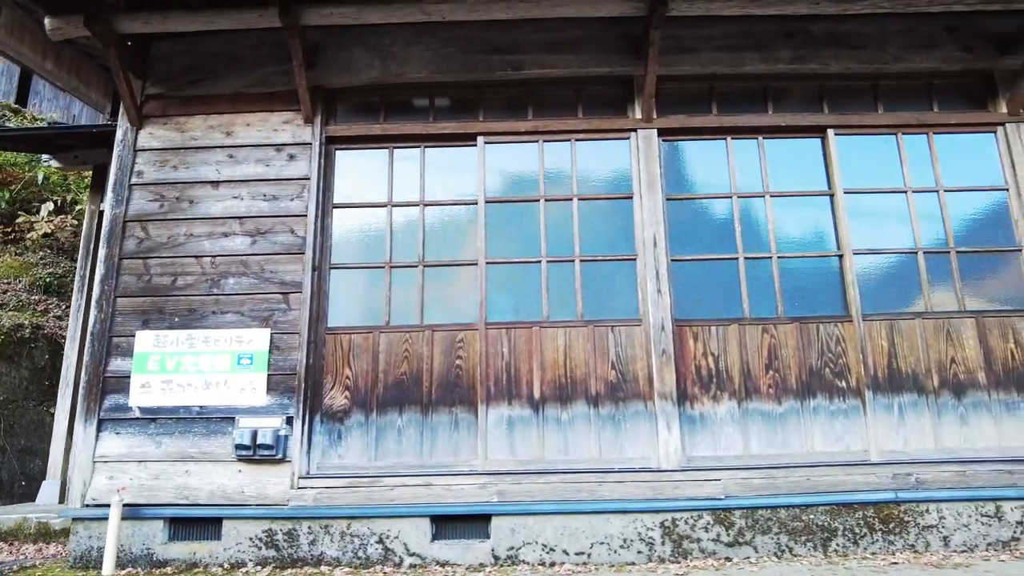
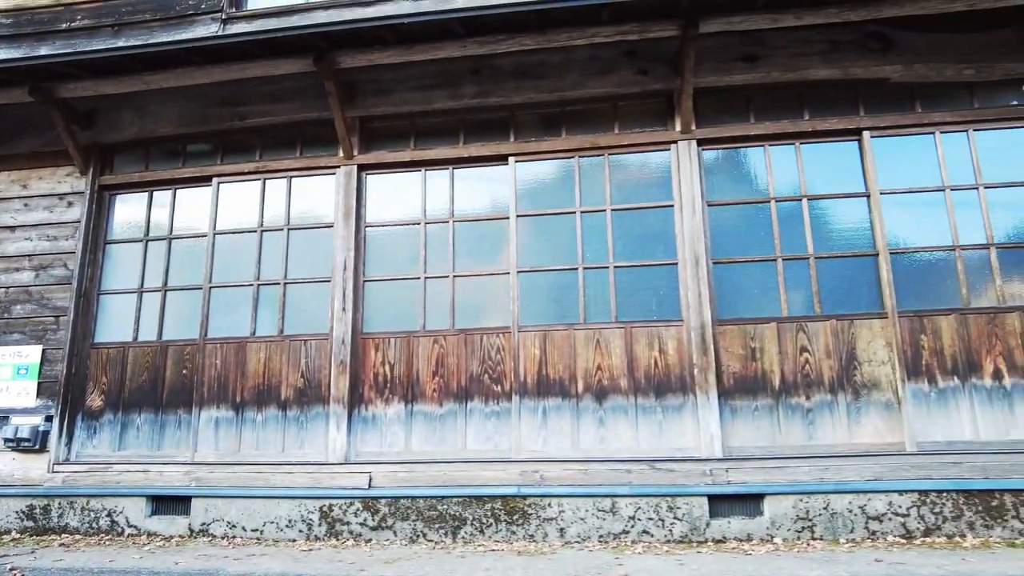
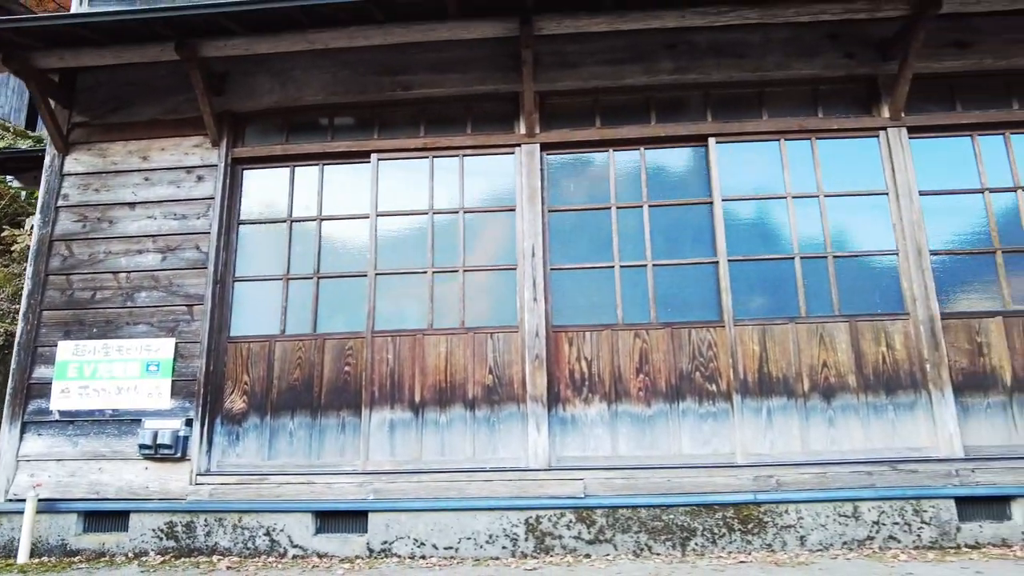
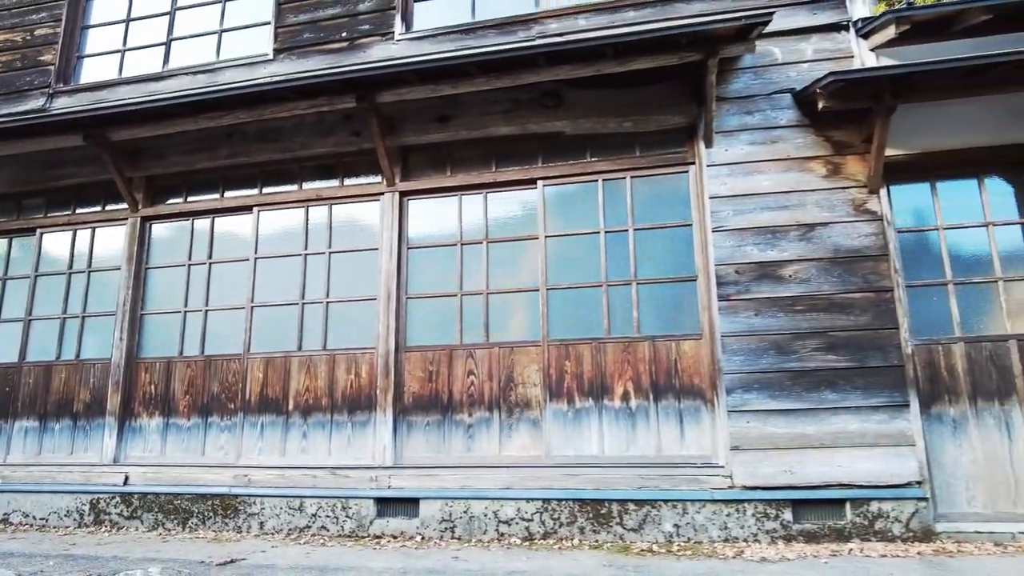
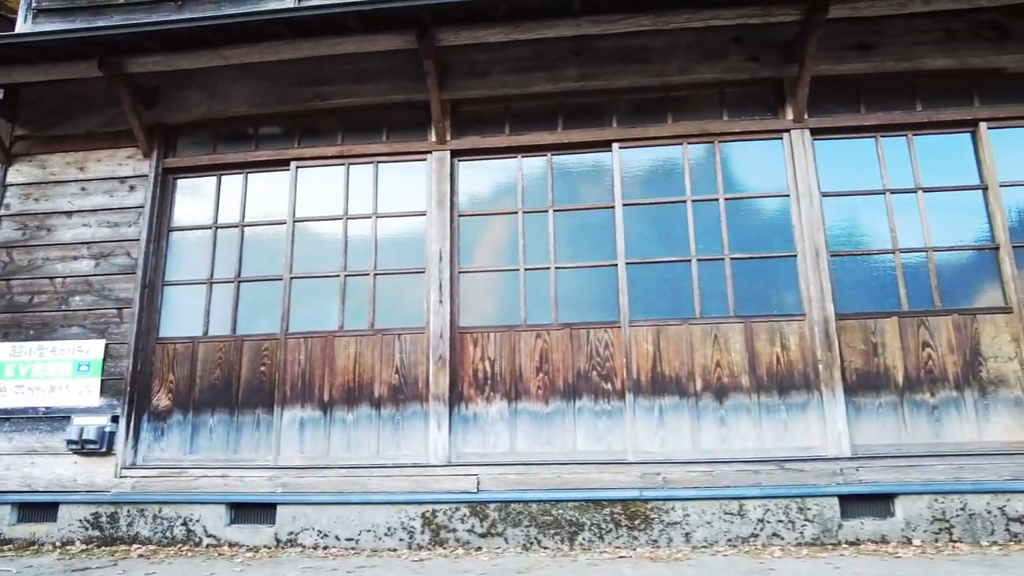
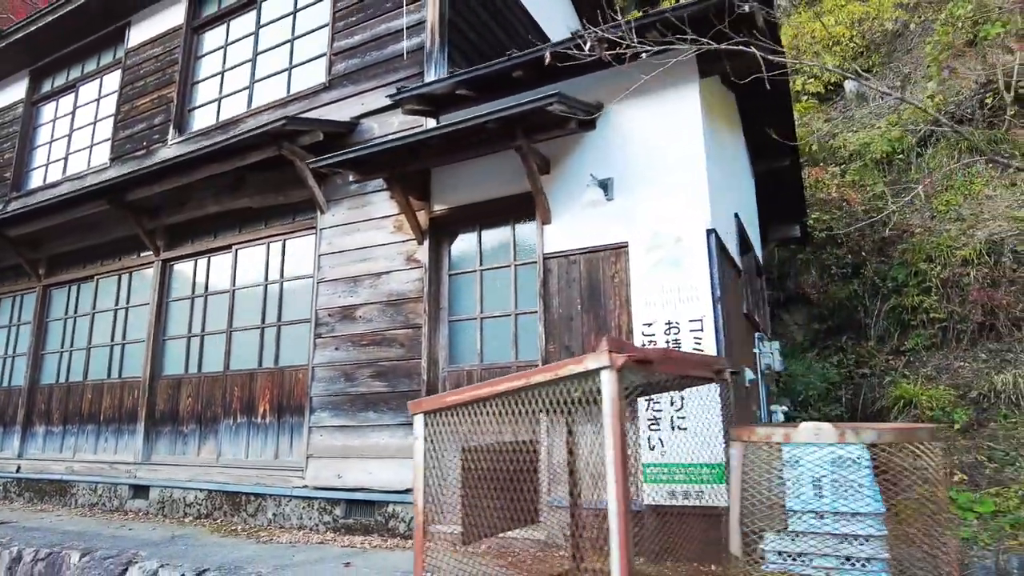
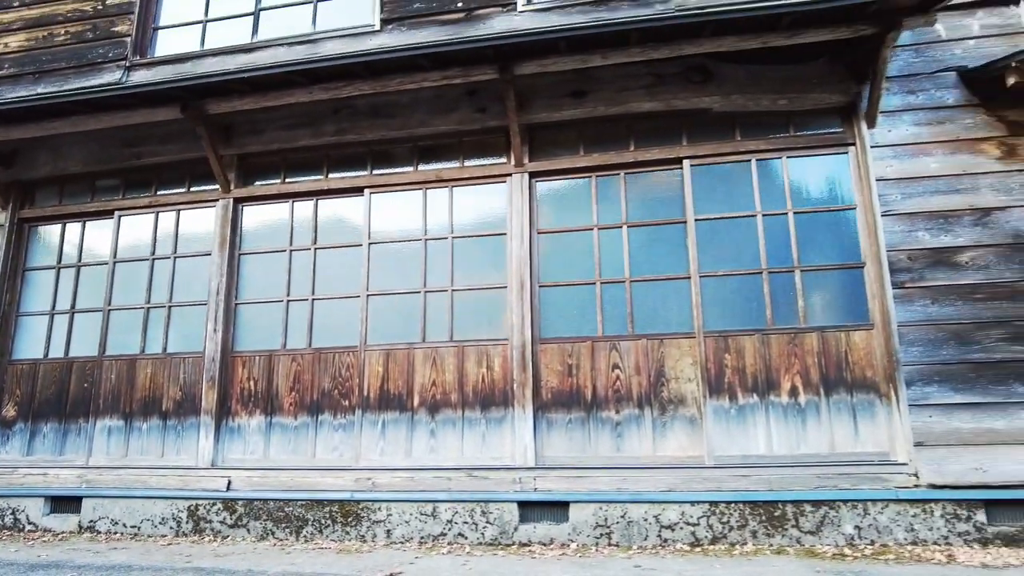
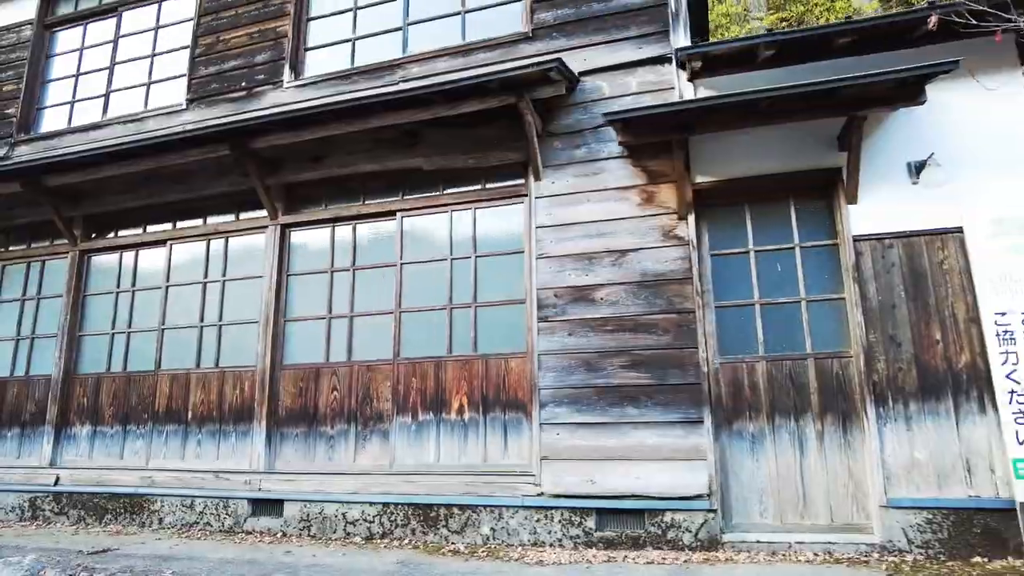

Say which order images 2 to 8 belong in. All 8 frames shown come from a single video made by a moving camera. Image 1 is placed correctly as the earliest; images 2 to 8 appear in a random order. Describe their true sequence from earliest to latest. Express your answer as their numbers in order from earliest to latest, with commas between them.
3, 5, 2, 7, 4, 8, 6
